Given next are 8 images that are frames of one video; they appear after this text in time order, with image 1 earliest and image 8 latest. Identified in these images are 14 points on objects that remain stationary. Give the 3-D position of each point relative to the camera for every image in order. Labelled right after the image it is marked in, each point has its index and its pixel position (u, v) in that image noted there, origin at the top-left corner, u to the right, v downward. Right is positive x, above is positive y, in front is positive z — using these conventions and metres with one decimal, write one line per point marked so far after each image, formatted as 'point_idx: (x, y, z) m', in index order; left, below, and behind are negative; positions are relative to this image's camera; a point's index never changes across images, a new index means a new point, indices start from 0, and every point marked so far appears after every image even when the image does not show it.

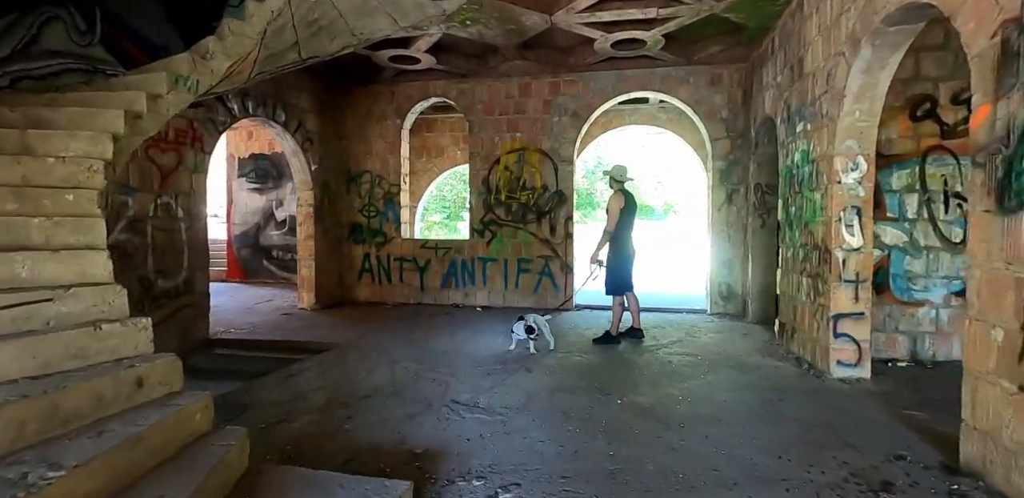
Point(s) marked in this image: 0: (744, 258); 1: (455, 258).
0: (+3.0, -0.1, +5.6) m
1: (-0.8, -0.1, +6.4) m
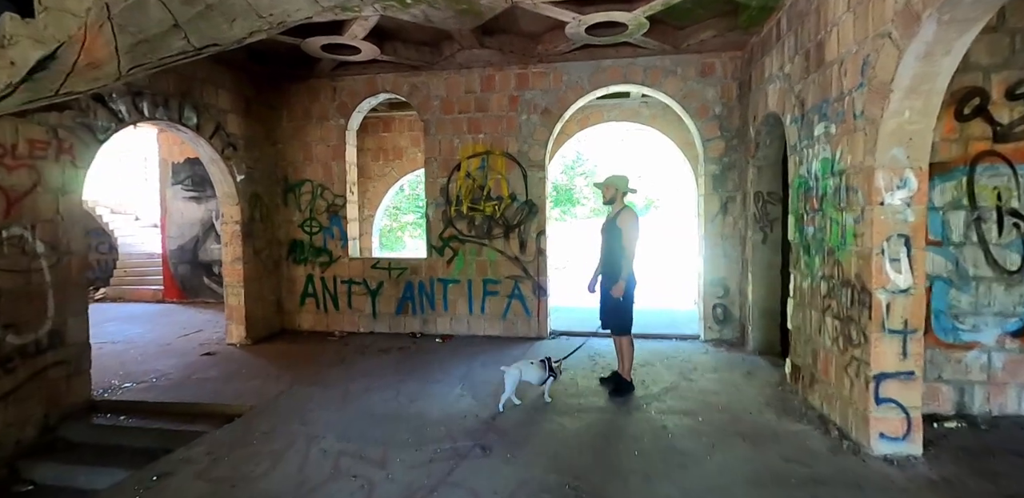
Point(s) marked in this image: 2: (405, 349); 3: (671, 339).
0: (+2.6, -0.3, +4.9) m
1: (-1.2, -0.4, +5.5) m
2: (-1.2, -1.1, +5.0) m
3: (+1.9, -1.1, +5.2) m
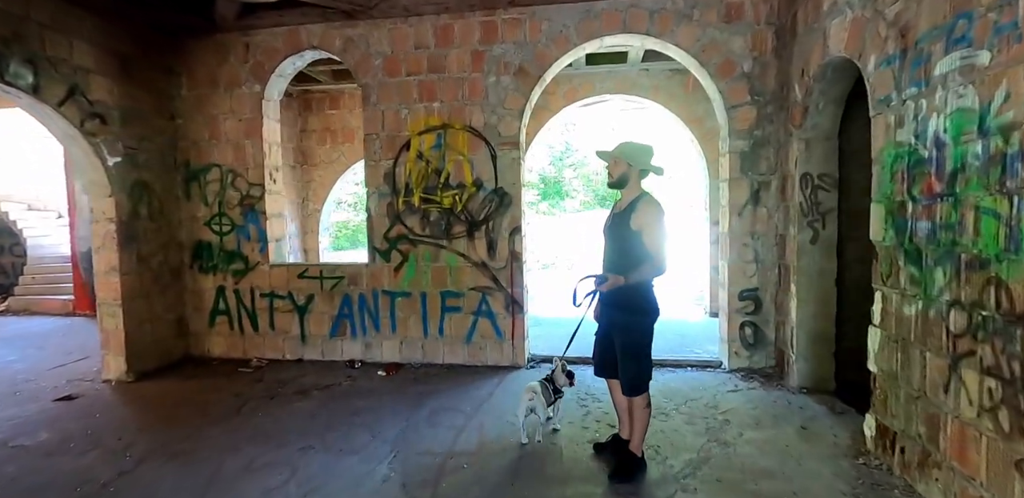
0: (+2.3, -0.3, +3.7) m
1: (-1.5, -0.4, +4.2) m
2: (-1.5, -1.2, +3.7) m
3: (+1.6, -1.1, +4.0) m
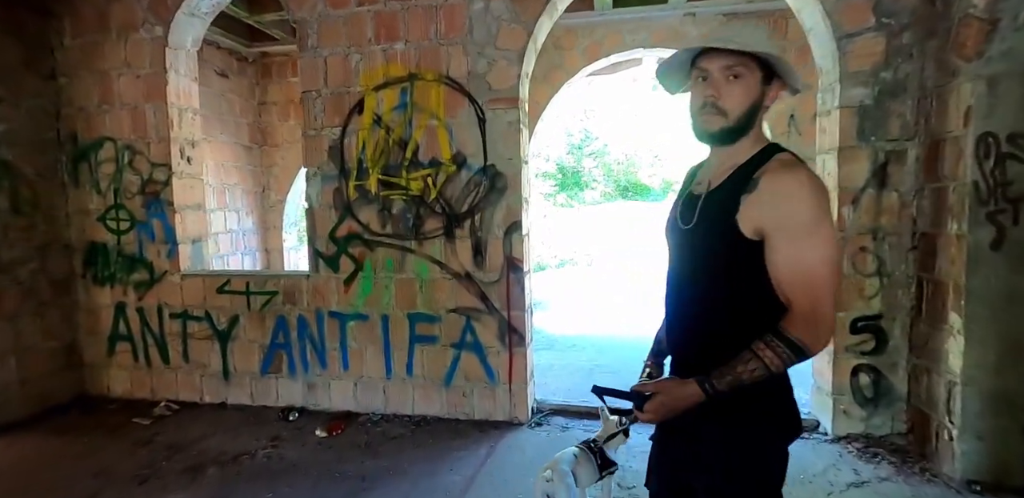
0: (+2.2, -0.4, +2.4) m
1: (-1.5, -0.4, +3.0) m
2: (-1.5, -1.2, +2.5) m
3: (+1.5, -1.1, +2.7) m
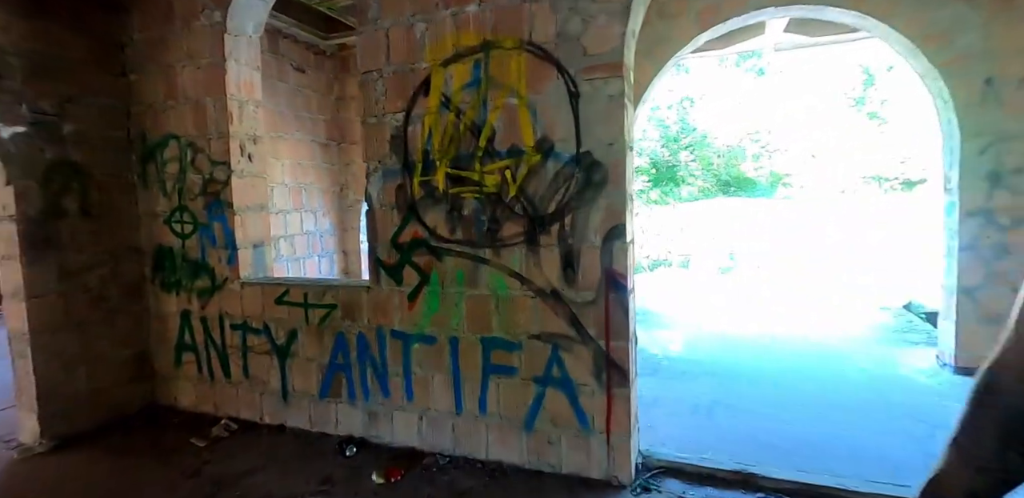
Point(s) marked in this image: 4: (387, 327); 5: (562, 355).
0: (+2.6, -0.4, +1.4) m
1: (-1.0, -0.5, +2.6) m
2: (-1.1, -1.3, +2.1) m
3: (+2.0, -1.2, +1.8) m
4: (-0.7, -0.4, +2.5) m
5: (+0.3, -0.5, +2.3) m
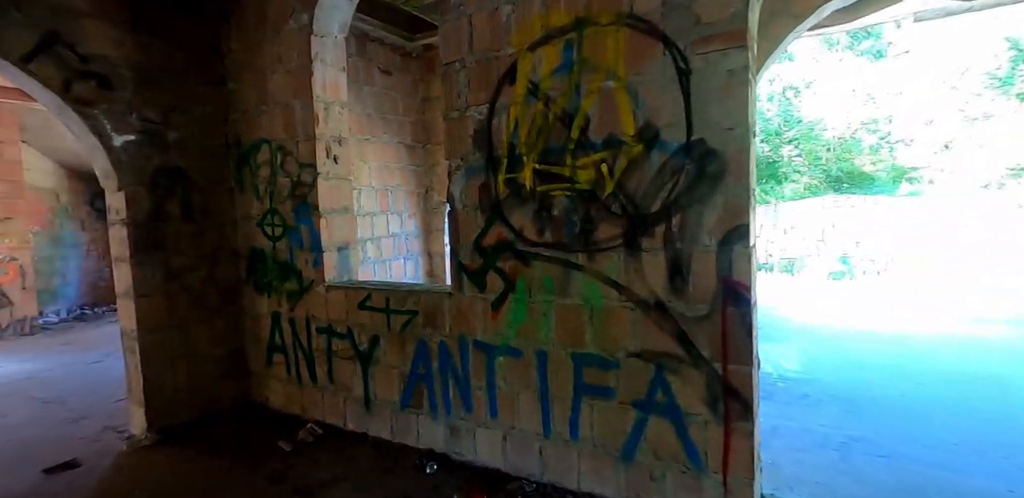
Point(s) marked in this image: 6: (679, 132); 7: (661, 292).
0: (+2.9, -0.5, +0.6) m
1: (-0.5, -0.5, +2.4) m
2: (-0.6, -1.3, +2.0) m
3: (+2.3, -1.2, +1.2) m
4: (-0.2, -0.5, +2.3) m
5: (+0.7, -0.6, +1.9) m
6: (+0.7, +0.5, +1.9) m
7: (+0.7, -0.2, +1.9) m
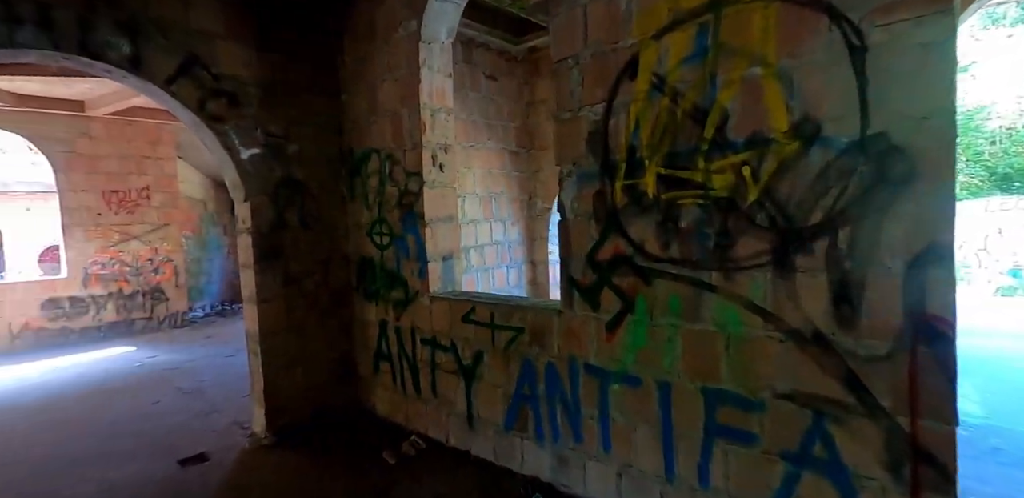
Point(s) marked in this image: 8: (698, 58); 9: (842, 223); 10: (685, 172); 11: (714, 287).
0: (+3.0, -0.6, -0.1) m
1: (+0.1, -0.6, +2.3) m
2: (-0.2, -1.3, +1.9) m
3: (+2.6, -1.3, +0.5) m
4: (+0.3, -0.5, +2.1) m
5: (+1.1, -0.6, +1.6) m
6: (+1.2, +0.4, +1.5) m
7: (+1.1, -0.3, +1.6) m
8: (+0.8, +0.8, +1.8) m
9: (+1.2, +0.1, +1.5) m
10: (+0.7, +0.3, +1.8) m
11: (+0.8, -0.1, +1.8) m
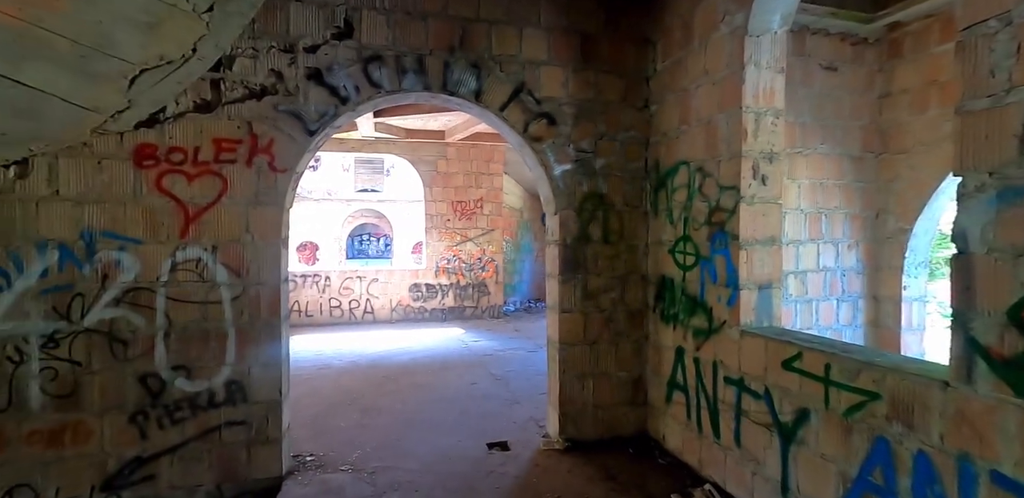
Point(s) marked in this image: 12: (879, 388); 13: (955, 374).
0: (+2.8, -0.9, -1.8) m
1: (+1.4, -0.7, +1.7) m
2: (+1.0, -1.5, +1.5) m
3: (+2.7, -1.6, -1.0) m
4: (+1.5, -0.7, +1.5) m
5: (+2.0, -0.8, +0.6) m
6: (+2.0, +0.2, +0.5) m
7: (+2.0, -0.5, +0.6) m
8: (+1.9, +0.6, +0.9) m
9: (+2.0, -0.1, +0.5) m
10: (+1.8, +0.1, +1.0) m
11: (+1.9, -0.3, +0.9) m
12: (+1.5, -0.5, +1.9) m
13: (+1.5, -0.4, +1.5) m
